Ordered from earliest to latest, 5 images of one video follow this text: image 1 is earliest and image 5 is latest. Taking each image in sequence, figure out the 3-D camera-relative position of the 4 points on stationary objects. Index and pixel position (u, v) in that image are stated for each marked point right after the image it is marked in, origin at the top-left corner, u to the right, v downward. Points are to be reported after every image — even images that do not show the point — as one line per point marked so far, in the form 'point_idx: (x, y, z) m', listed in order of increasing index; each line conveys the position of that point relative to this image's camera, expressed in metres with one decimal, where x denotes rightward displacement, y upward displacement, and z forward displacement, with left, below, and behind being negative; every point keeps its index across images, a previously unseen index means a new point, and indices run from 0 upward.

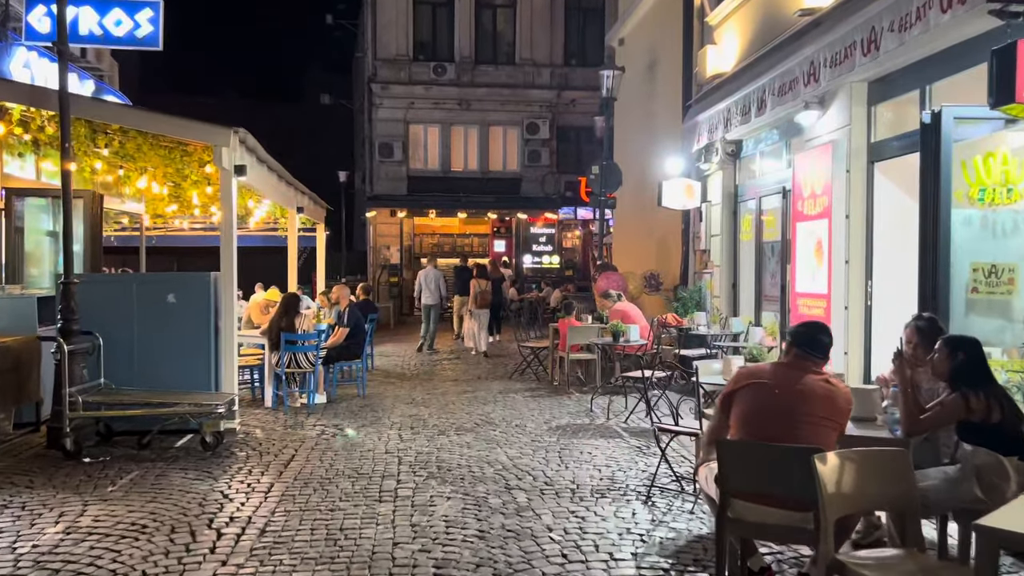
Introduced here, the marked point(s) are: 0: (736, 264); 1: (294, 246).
0: (+3.1, +0.3, +11.2) m
1: (-3.8, +0.8, +14.2) m
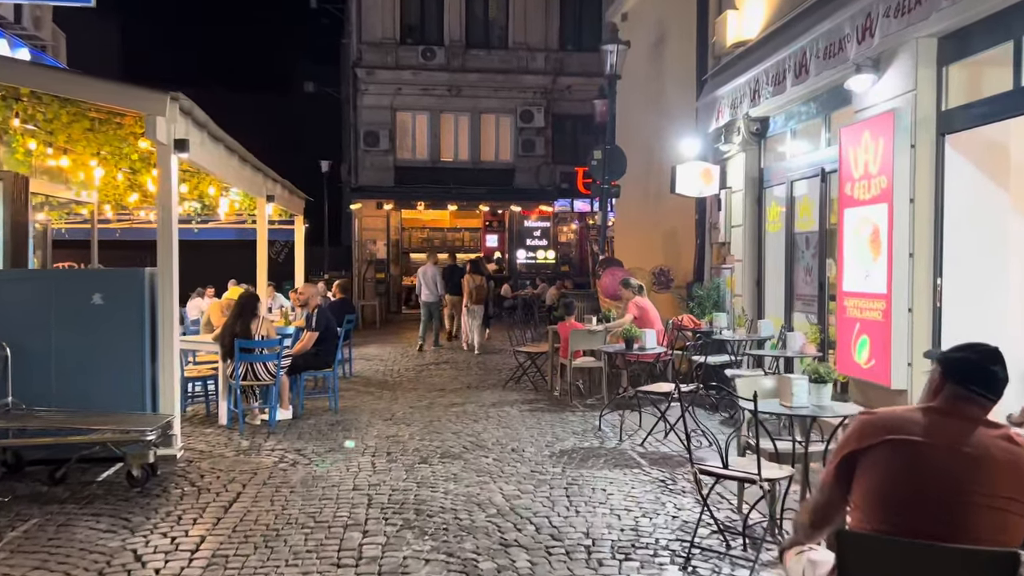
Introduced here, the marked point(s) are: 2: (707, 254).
0: (+3.0, +0.4, +9.8) m
1: (-3.9, +0.8, +12.8) m
2: (+2.7, +0.5, +11.2) m
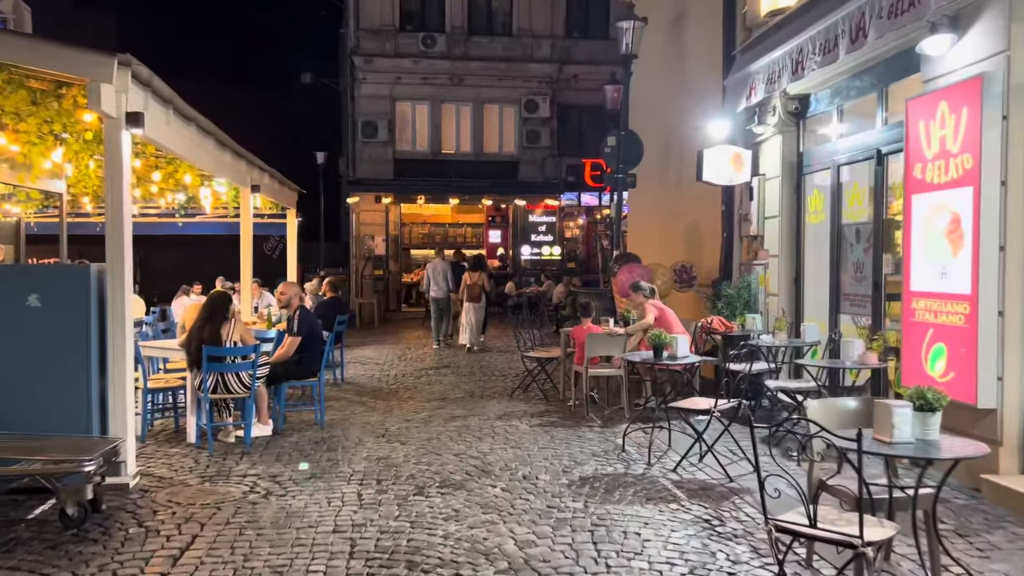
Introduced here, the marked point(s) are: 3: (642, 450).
0: (+3.1, +0.4, +8.8) m
1: (-3.8, +0.8, +11.7) m
2: (+2.8, +0.5, +10.1) m
3: (+1.1, -1.4, +6.8) m
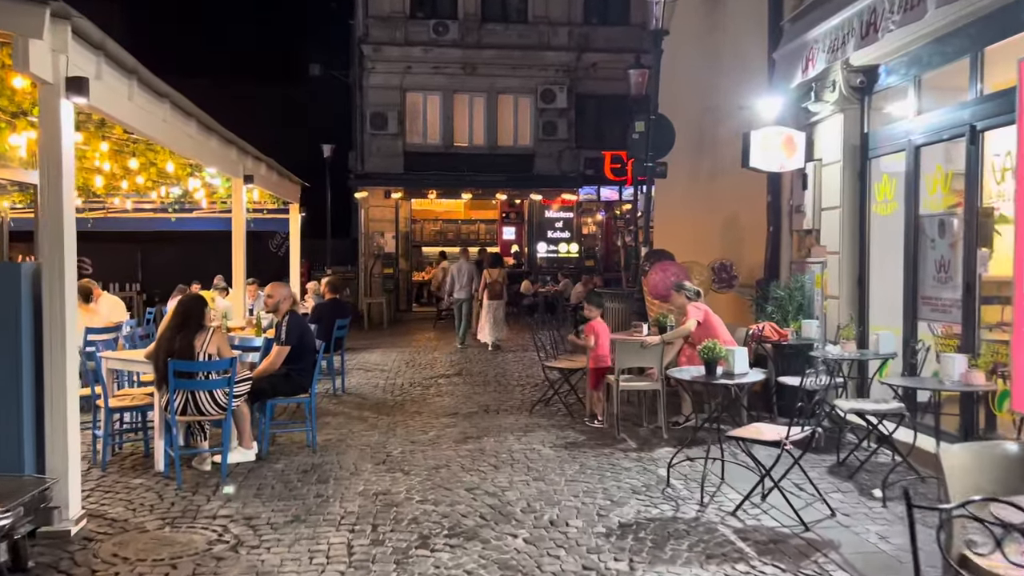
0: (+3.3, +0.4, +7.6) m
1: (-3.6, +0.8, +10.7) m
2: (+3.0, +0.5, +9.0) m
3: (+1.3, -1.4, +5.7) m
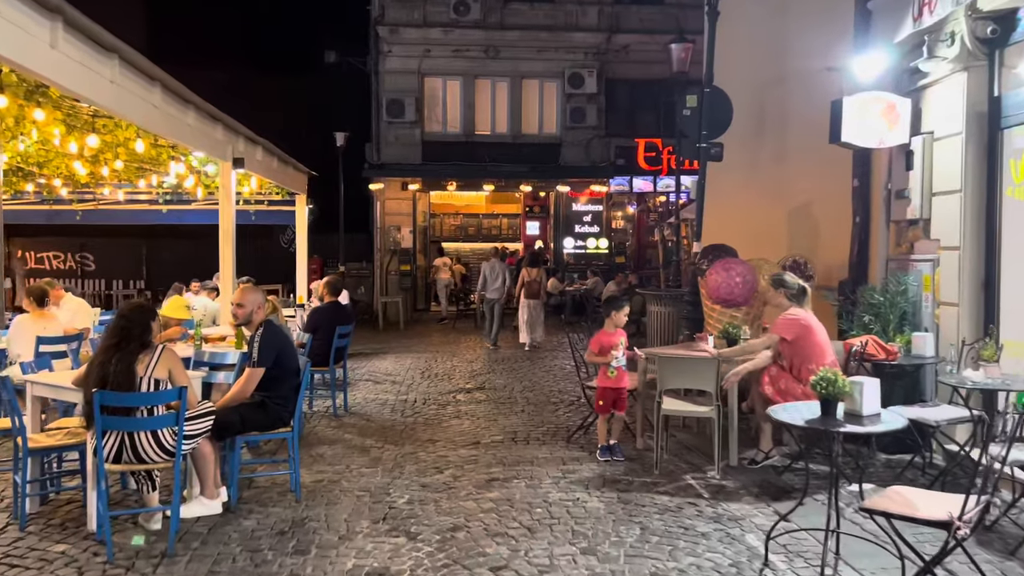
0: (+3.6, +0.3, +6.0) m
1: (-3.2, +0.8, +9.3) m
2: (+3.3, +0.5, +7.4) m
3: (+1.5, -1.4, +4.1) m
